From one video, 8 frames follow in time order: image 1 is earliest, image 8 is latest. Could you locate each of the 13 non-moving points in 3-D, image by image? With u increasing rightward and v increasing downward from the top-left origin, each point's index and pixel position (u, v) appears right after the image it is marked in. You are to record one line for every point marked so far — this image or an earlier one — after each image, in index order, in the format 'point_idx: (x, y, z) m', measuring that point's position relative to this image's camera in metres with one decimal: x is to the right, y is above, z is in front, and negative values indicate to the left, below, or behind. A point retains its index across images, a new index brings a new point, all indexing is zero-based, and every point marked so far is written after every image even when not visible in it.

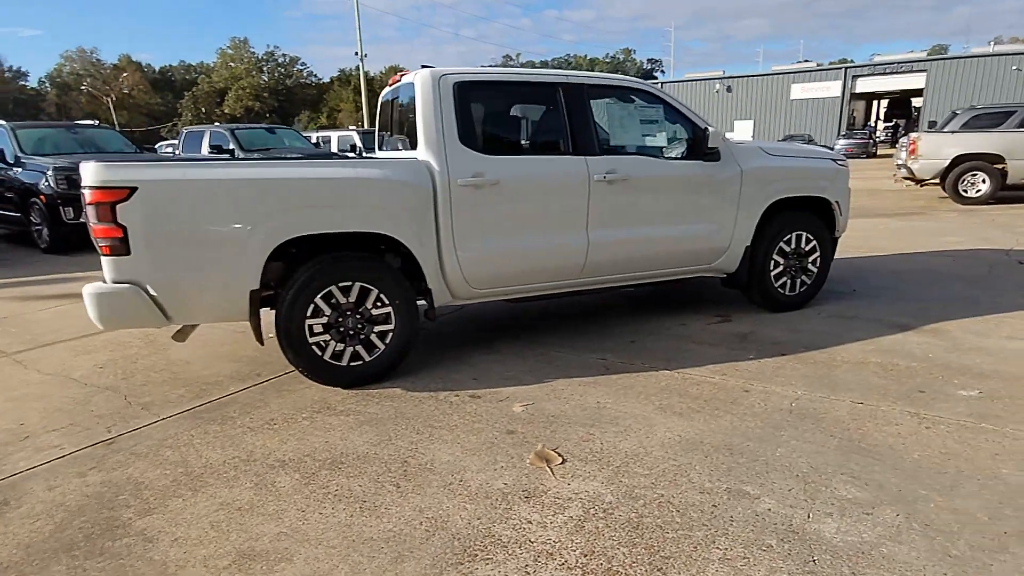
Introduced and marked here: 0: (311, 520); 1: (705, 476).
0: (-0.9, -1.0, +2.7) m
1: (+0.9, -0.9, +2.9) m
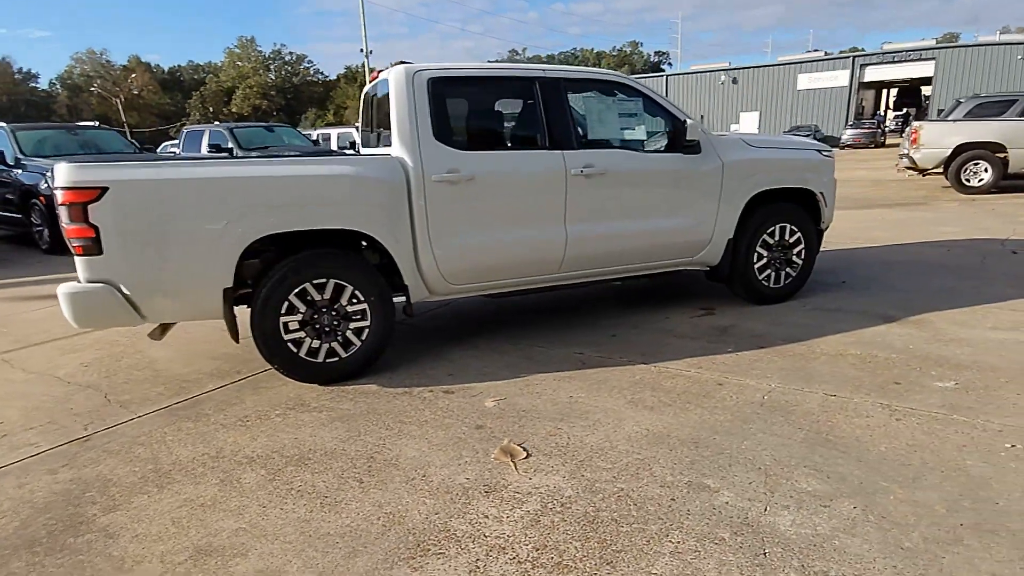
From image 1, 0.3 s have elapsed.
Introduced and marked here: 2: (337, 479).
0: (-1.1, -1.0, +2.7) m
1: (+0.7, -0.8, +2.9) m
2: (-0.8, -0.9, +3.0) m
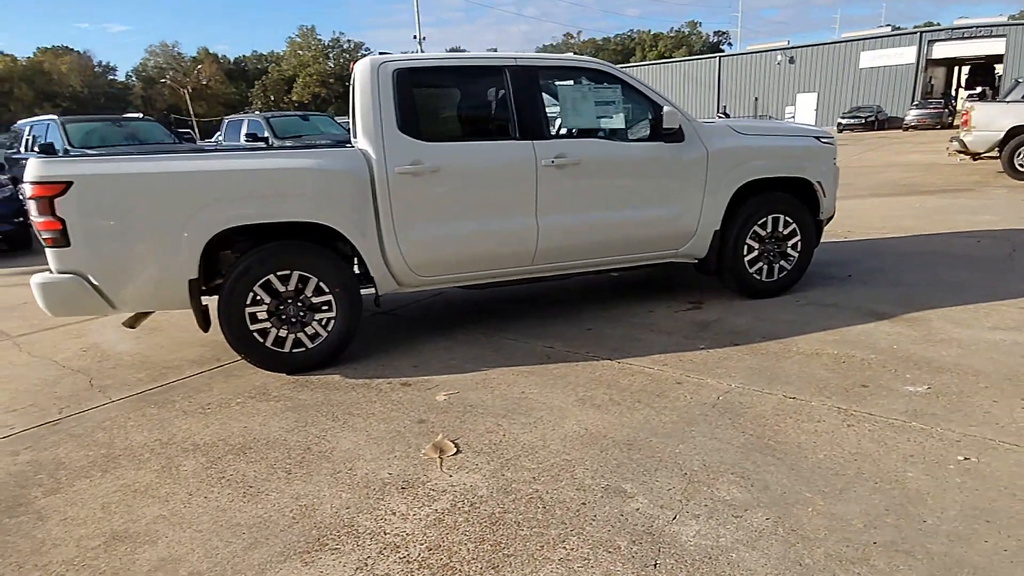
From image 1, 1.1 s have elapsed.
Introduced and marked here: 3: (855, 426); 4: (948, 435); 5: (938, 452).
0: (-1.4, -1.0, +2.8) m
1: (+0.3, -0.8, +2.8) m
2: (-1.2, -0.9, +3.0) m
3: (+1.7, -0.7, +3.0) m
4: (+2.0, -0.7, +2.9) m
5: (+1.9, -0.7, +2.8) m
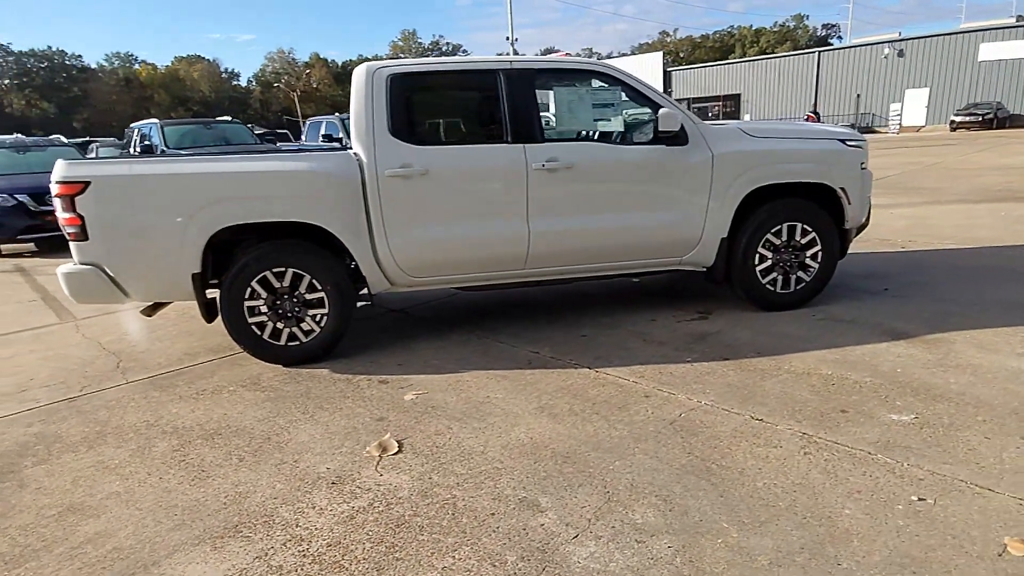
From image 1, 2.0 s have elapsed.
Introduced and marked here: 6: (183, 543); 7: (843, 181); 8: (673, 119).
0: (-1.8, -0.9, +3.0) m
1: (0.0, -0.9, +2.8) m
2: (-1.5, -0.9, +3.2) m
3: (+1.4, -0.7, +2.8) m
4: (+1.7, -0.8, +2.6) m
5: (+1.5, -0.8, +2.5) m
6: (-1.3, -1.0, +2.5) m
7: (+2.4, +0.8, +4.6) m
8: (+1.1, +1.2, +4.3) m
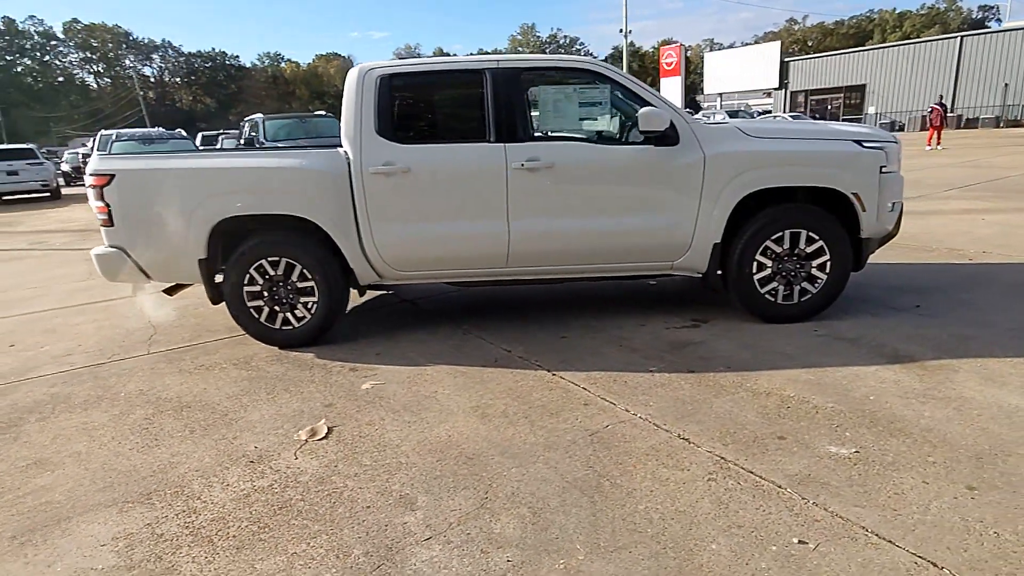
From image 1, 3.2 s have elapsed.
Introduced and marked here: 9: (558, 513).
0: (-2.2, -0.8, +3.3) m
1: (-0.5, -0.9, +2.8) m
2: (-1.9, -0.8, +3.5) m
3: (+0.9, -0.8, +2.6) m
4: (+1.1, -0.9, +2.4) m
5: (+1.0, -0.9, +2.3) m
6: (-1.8, -1.0, +2.8) m
7: (+2.3, +0.7, +4.2) m
8: (+1.0, +1.1, +4.1) m
9: (+0.2, -0.9, +2.5) m
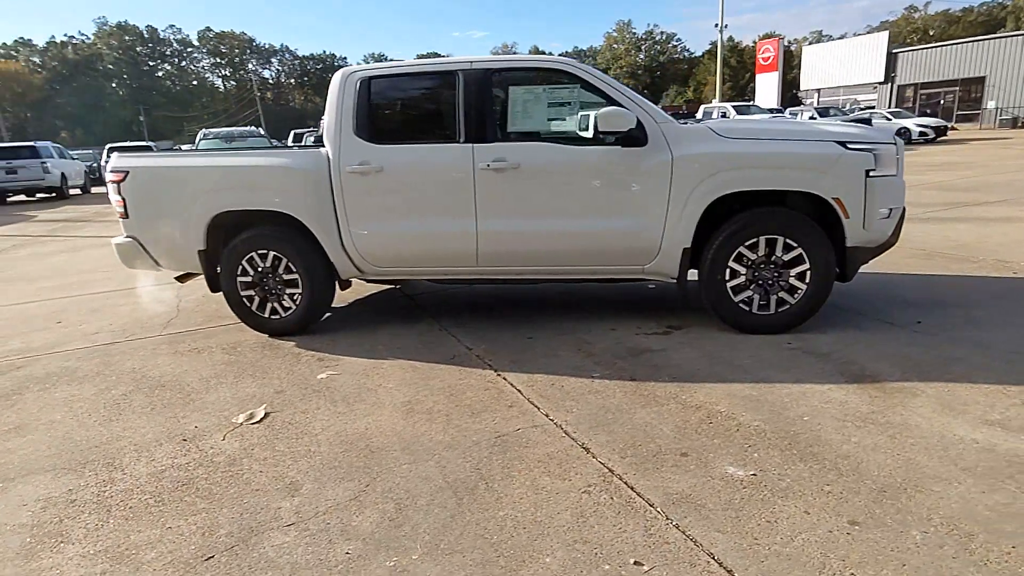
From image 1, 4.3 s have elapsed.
0: (-2.6, -0.8, +3.7) m
1: (-1.0, -0.8, +2.9) m
2: (-2.2, -0.7, +3.8) m
3: (+0.3, -0.8, +2.5) m
4: (+0.6, -0.9, +2.2) m
5: (+0.4, -0.9, +2.2) m
6: (-2.3, -0.9, +3.1) m
7: (+2.0, +0.6, +3.9) m
8: (+0.7, +1.1, +4.0) m
9: (-0.4, -0.9, +2.5) m
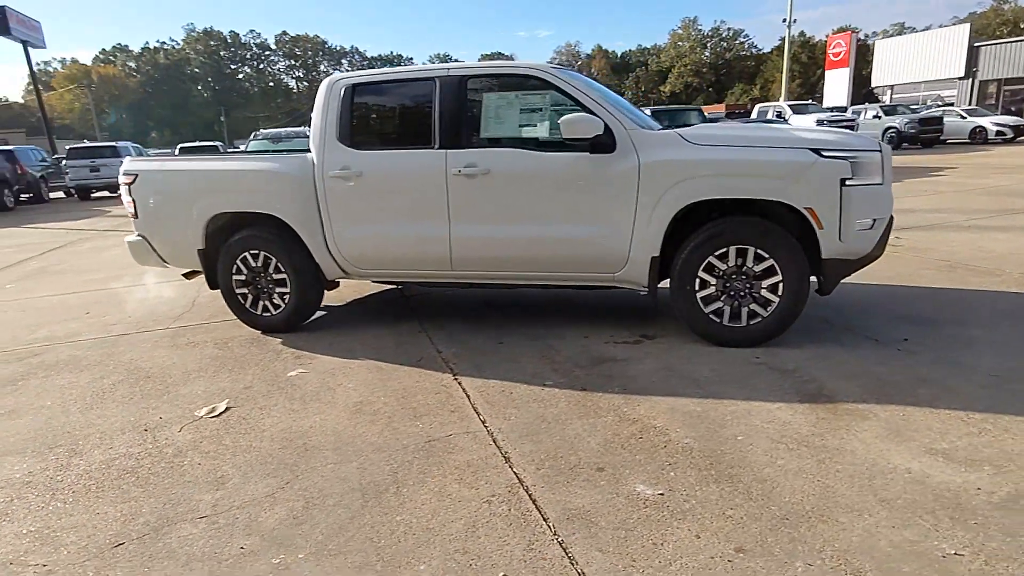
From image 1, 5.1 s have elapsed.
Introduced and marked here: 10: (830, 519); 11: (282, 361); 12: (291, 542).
0: (-2.9, -0.7, +4.0) m
1: (-1.3, -0.8, +3.0) m
2: (-2.5, -0.7, +4.1) m
3: (-0.1, -0.9, +2.5) m
4: (+0.1, -0.9, +2.2) m
5: (-0.1, -1.0, +2.2) m
6: (-2.7, -0.9, +3.3) m
7: (+1.8, +0.5, +3.7) m
8: (+0.5, +1.0, +3.9) m
9: (-0.8, -0.9, +2.6) m
10: (+1.2, -0.8, +2.3) m
11: (-1.6, -0.5, +4.5) m
12: (-0.8, -1.0, +2.4) m
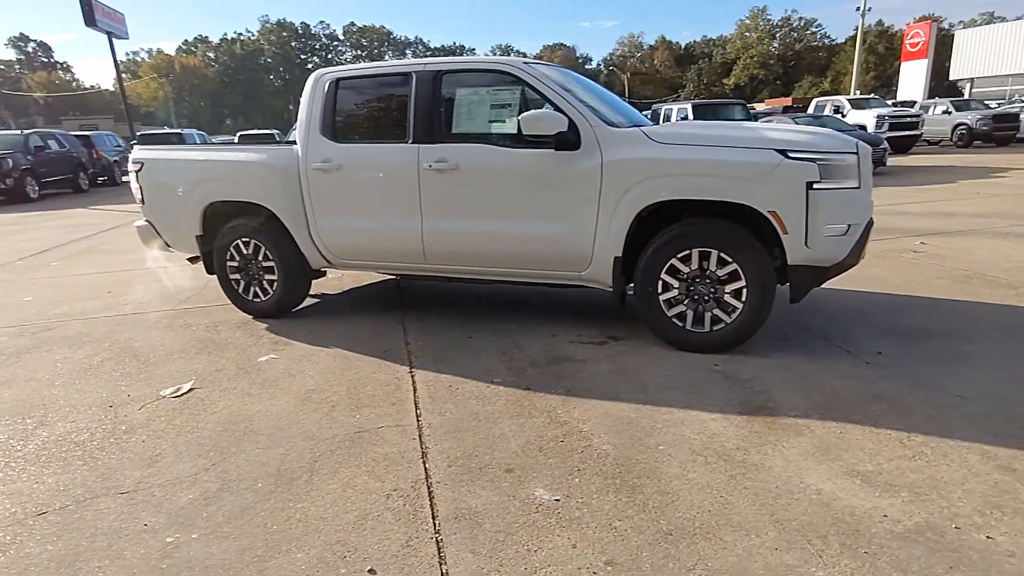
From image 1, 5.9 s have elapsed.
0: (-3.1, -0.6, +4.2) m
1: (-1.7, -0.8, +3.2) m
2: (-2.8, -0.6, +4.3) m
3: (-0.5, -0.9, +2.6) m
4: (-0.3, -0.9, +2.2) m
5: (-0.5, -0.9, +2.2) m
6: (-3.0, -0.8, +3.6) m
7: (+1.5, +0.5, +3.5) m
8: (+0.2, +1.0, +3.9) m
9: (-1.2, -0.9, +2.6) m
10: (+0.7, -0.9, +2.2) m
11: (-1.9, -0.4, +4.6) m
12: (-1.3, -0.9, +2.5) m
